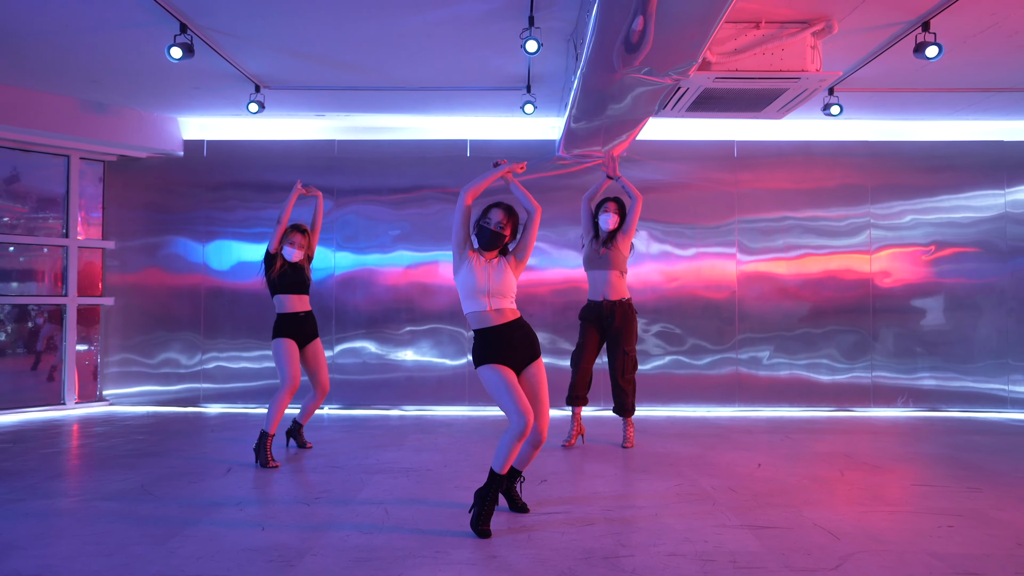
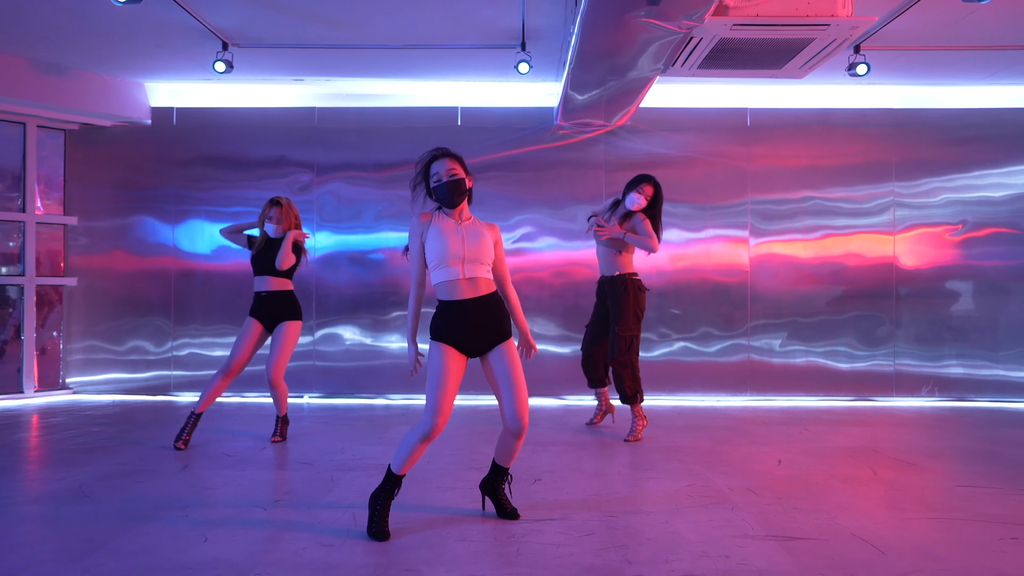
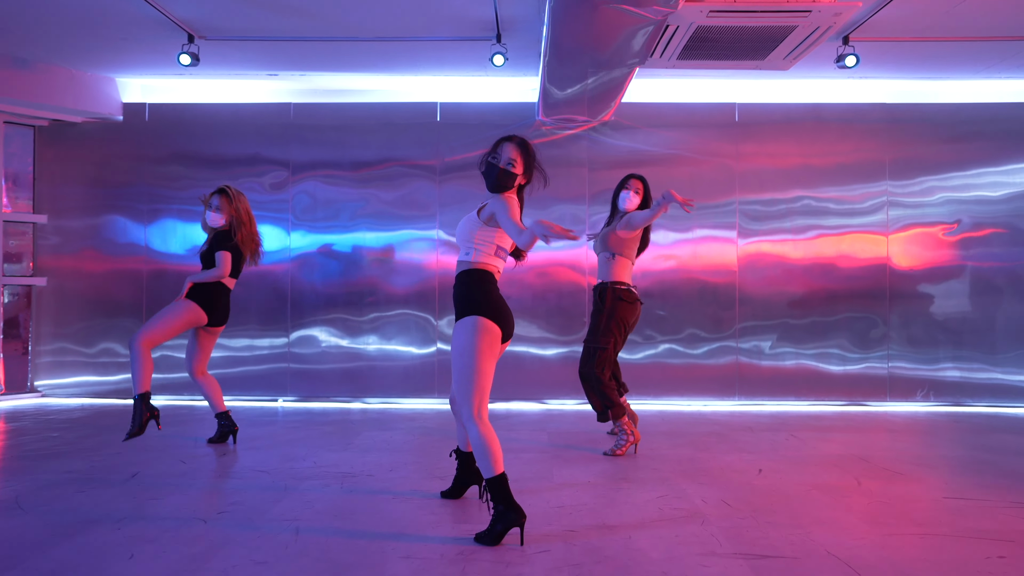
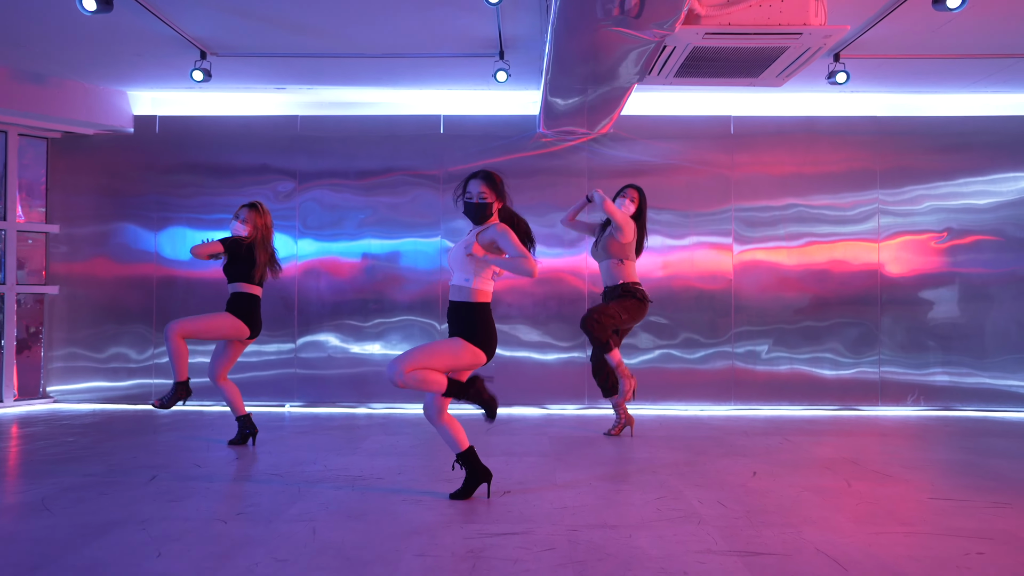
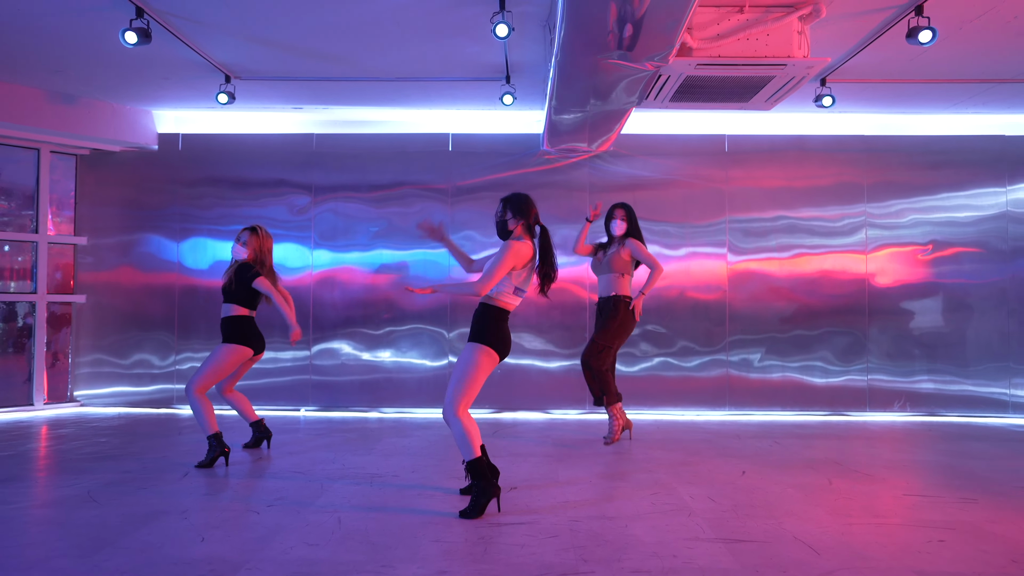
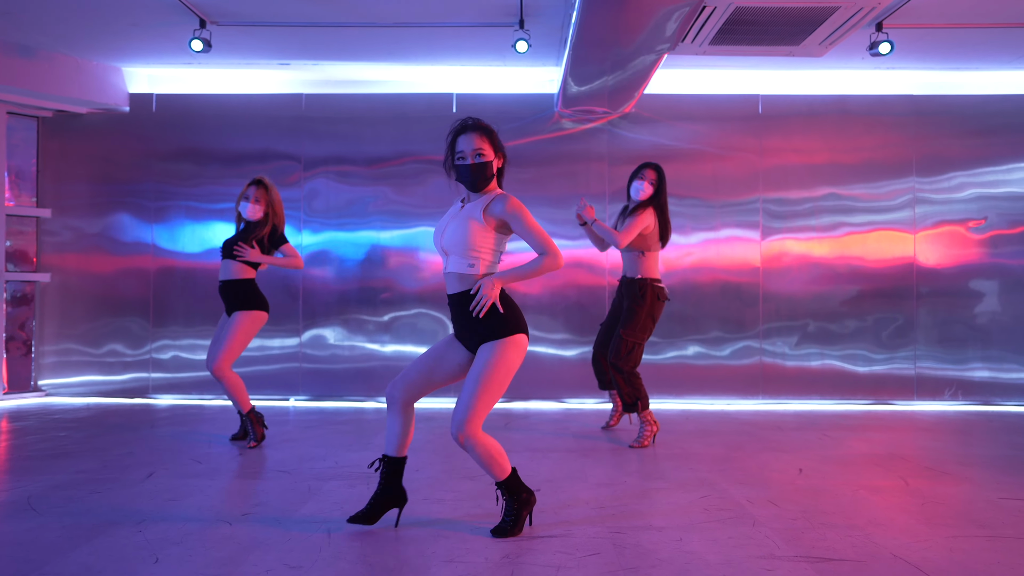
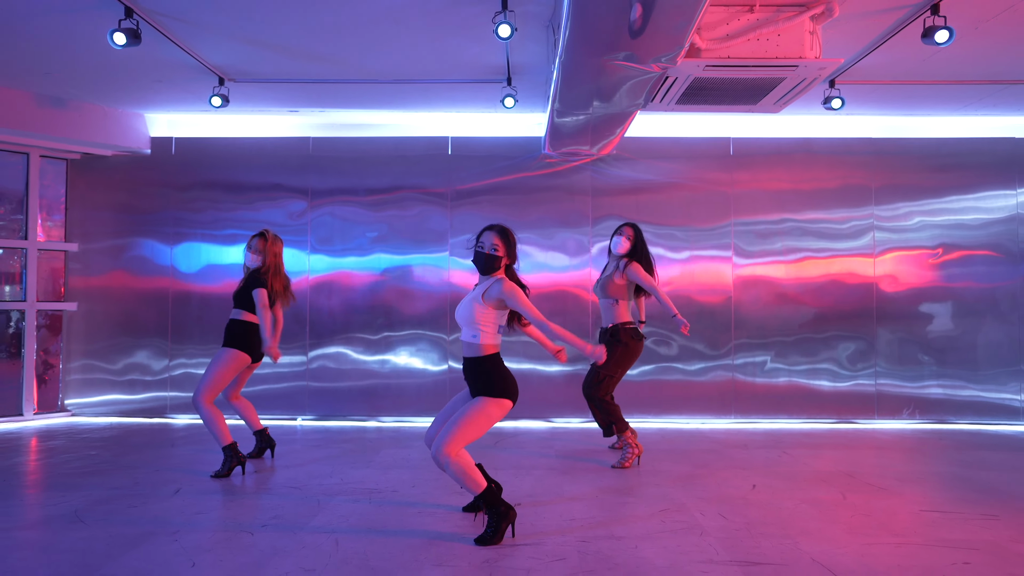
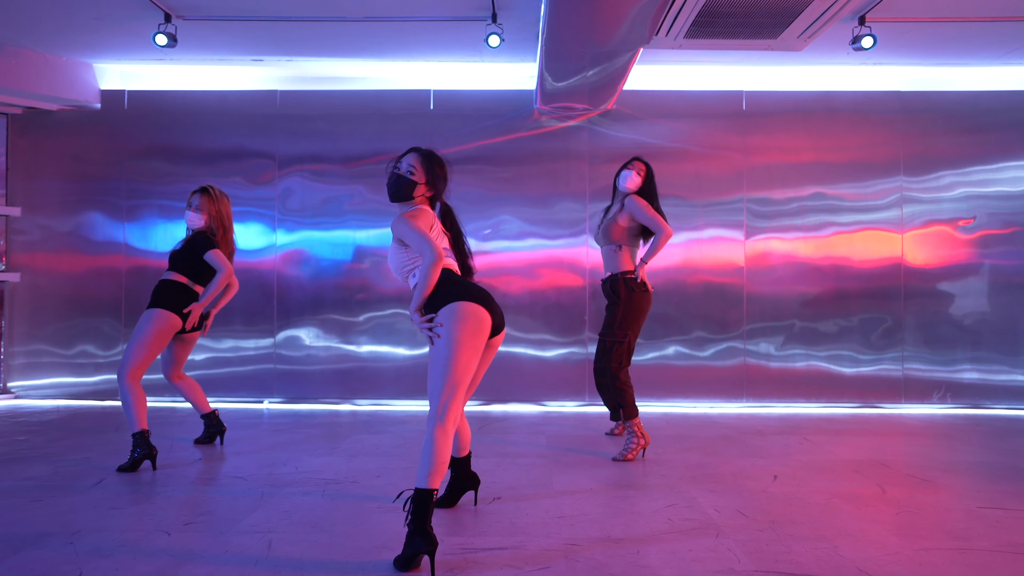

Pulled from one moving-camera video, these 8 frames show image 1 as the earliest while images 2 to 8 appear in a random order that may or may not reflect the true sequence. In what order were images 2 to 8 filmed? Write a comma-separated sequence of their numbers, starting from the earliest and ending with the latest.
2, 6, 7, 4, 8, 5, 3
